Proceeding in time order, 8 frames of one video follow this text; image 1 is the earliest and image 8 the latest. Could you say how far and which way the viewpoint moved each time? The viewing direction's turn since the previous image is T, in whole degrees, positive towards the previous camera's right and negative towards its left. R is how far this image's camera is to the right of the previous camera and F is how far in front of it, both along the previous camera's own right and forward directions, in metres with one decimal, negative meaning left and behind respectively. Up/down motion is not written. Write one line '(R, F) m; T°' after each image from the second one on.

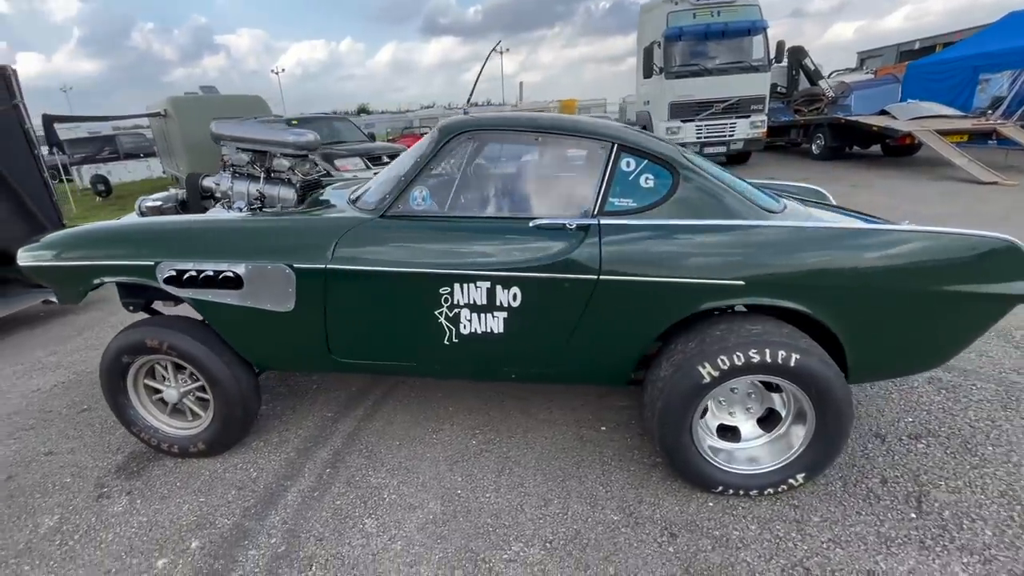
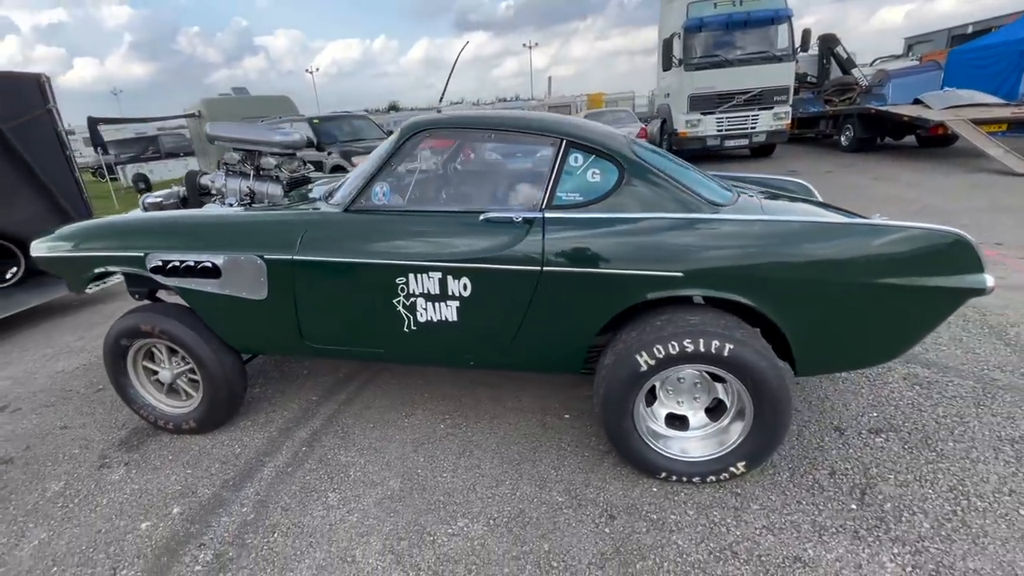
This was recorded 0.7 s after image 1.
(+0.4, -0.1) m; -4°
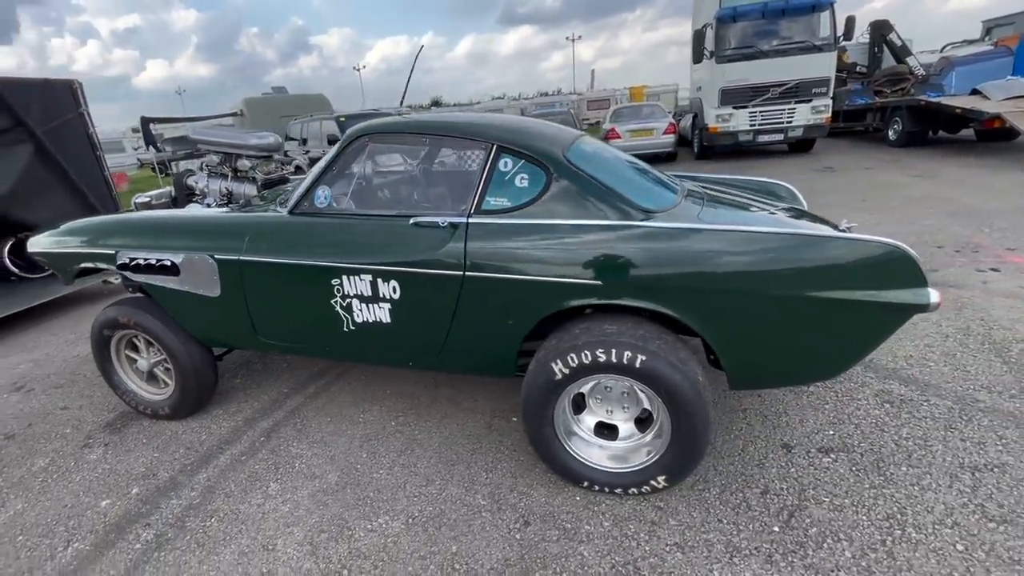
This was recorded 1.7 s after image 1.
(+0.6, 0.0) m; -5°
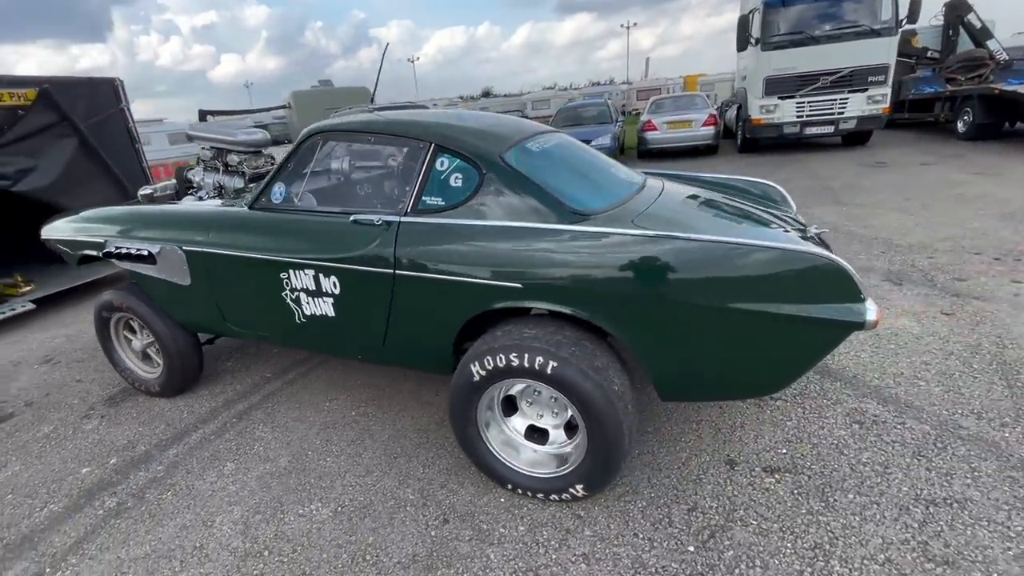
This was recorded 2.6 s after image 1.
(+0.6, 0.0) m; -6°
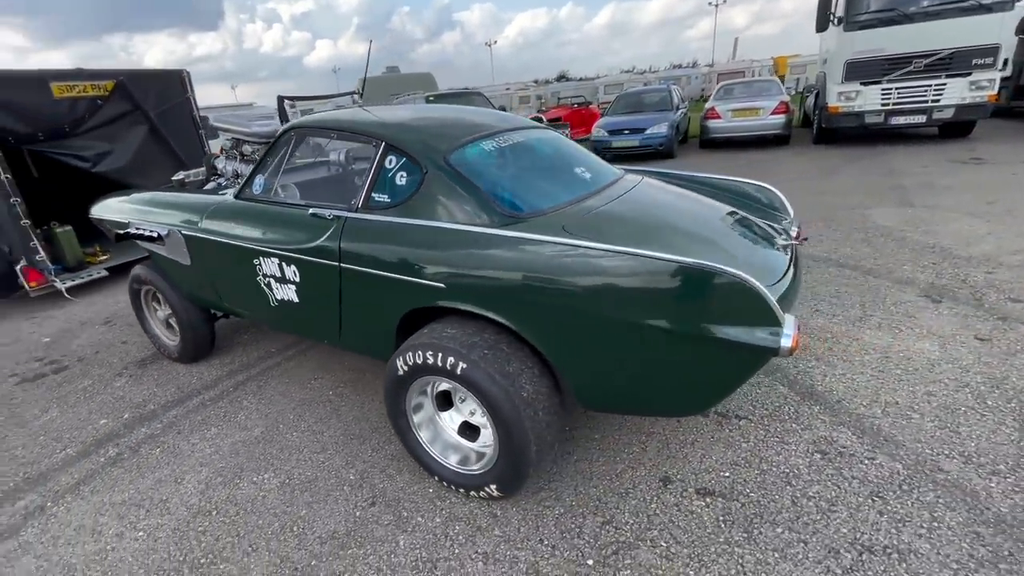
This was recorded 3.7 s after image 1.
(+0.6, 0.0) m; -8°
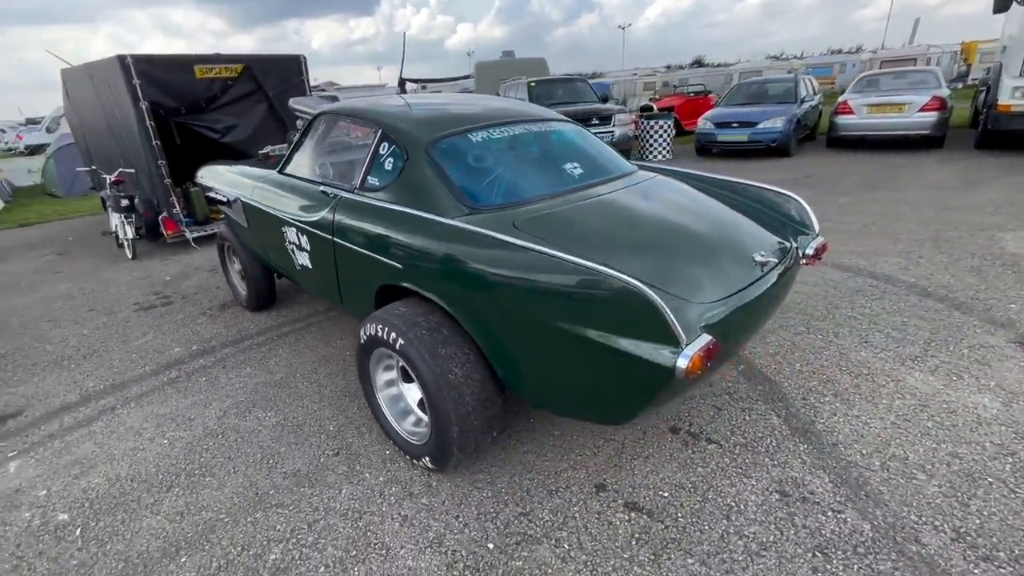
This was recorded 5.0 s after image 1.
(+0.7, 0.0) m; -13°
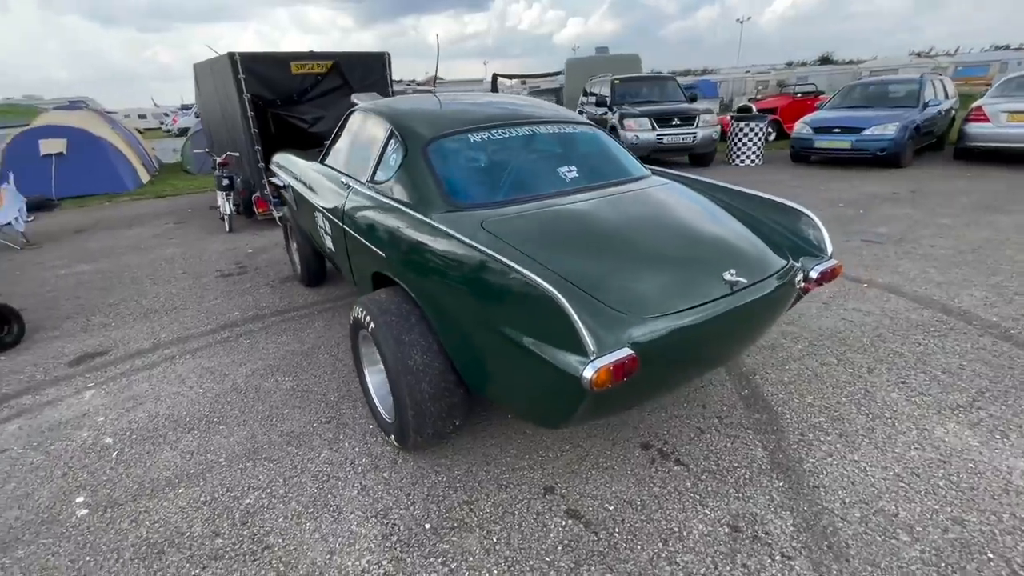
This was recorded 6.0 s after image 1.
(+0.6, 0.0) m; -10°
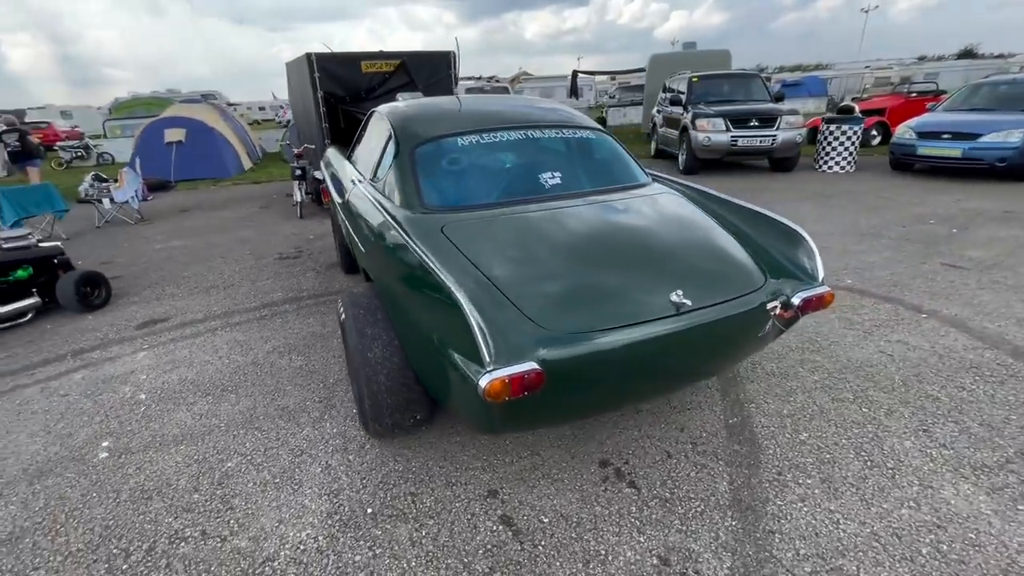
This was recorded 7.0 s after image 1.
(+0.6, 0.0) m; -9°
